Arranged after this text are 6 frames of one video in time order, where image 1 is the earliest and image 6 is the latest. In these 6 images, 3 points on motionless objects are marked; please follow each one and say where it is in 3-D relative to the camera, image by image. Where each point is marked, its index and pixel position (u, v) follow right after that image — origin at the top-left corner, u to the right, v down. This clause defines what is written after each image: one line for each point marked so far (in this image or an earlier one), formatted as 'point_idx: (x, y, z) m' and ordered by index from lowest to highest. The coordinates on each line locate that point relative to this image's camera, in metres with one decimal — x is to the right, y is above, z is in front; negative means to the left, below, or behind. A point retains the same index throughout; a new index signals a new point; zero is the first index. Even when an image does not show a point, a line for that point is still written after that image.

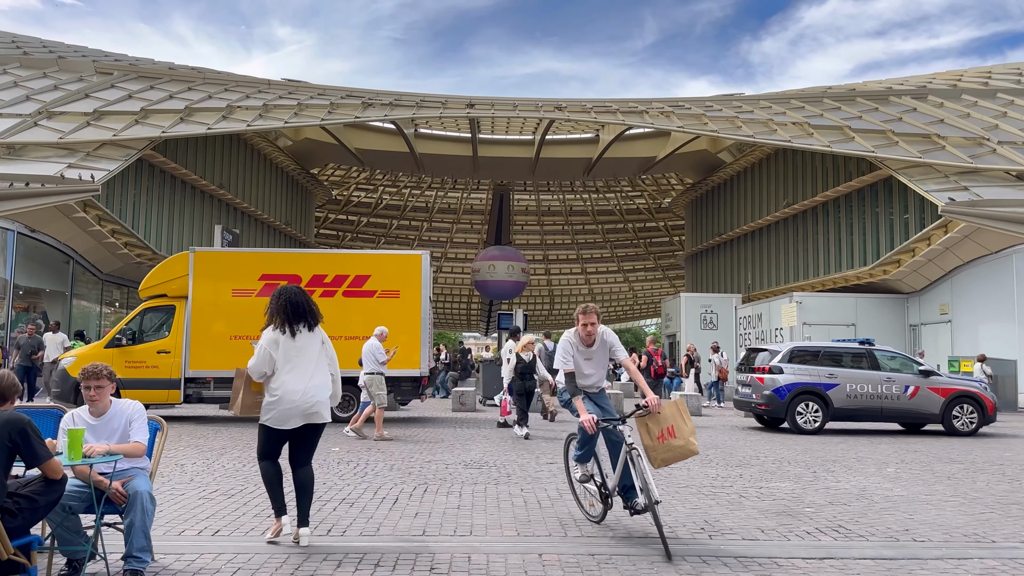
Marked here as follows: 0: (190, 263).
0: (-5.8, +0.5, +14.7) m
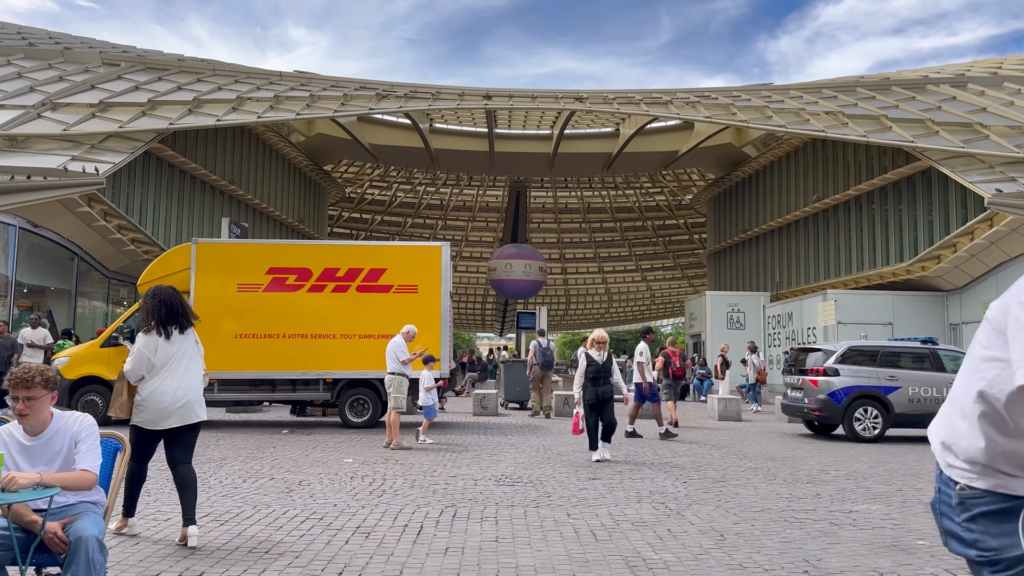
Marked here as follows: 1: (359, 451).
0: (-5.3, +0.5, +13.6) m
1: (-2.0, -2.1, +10.4) m
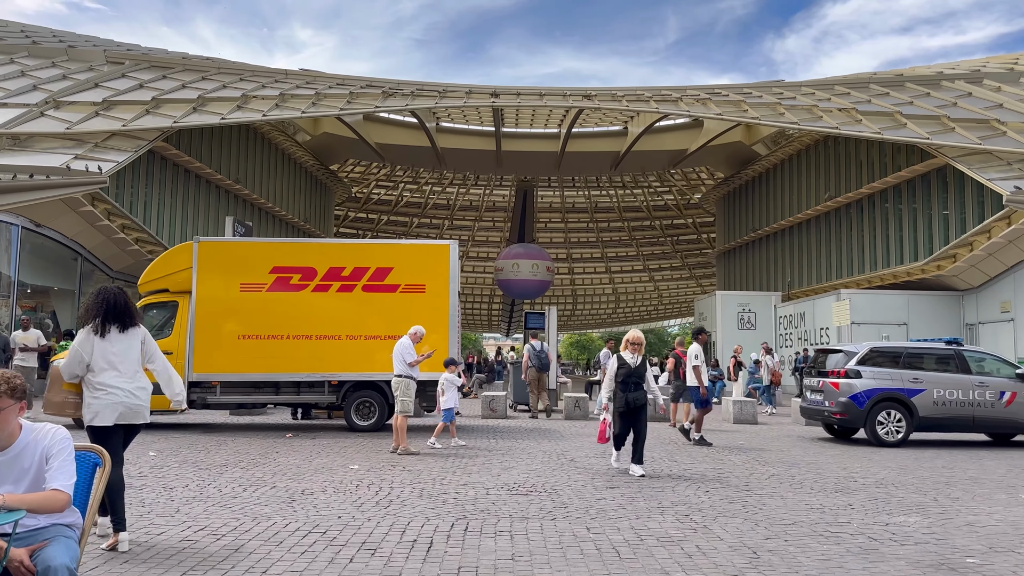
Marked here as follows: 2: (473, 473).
0: (-5.1, +0.5, +13.3) m
1: (-1.8, -2.1, +10.1) m
2: (-0.4, -2.0, +8.6) m
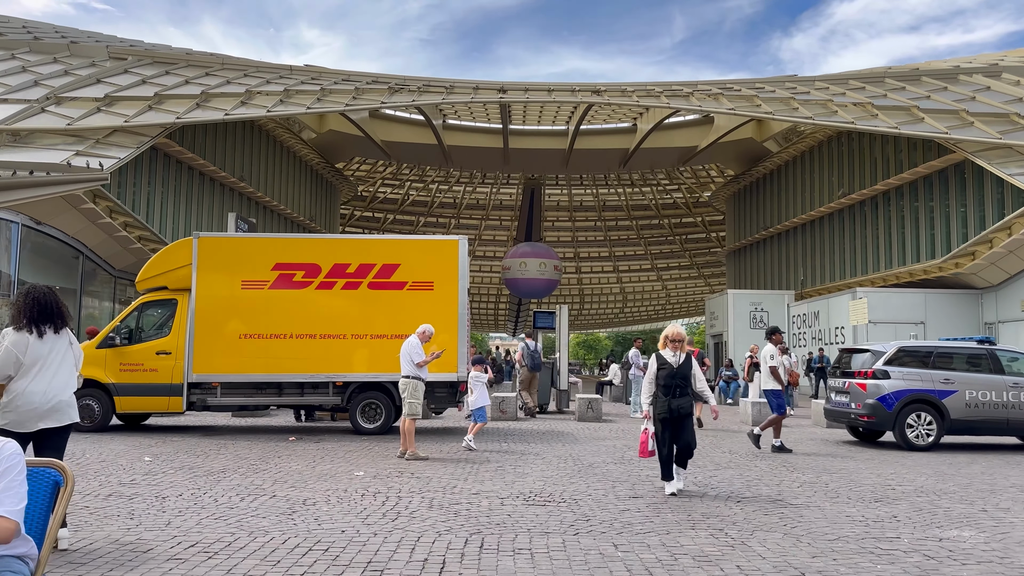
0: (-5.0, +0.6, +12.8) m
1: (-1.6, -2.0, +9.5) m
2: (-0.3, -1.9, +8.1) m
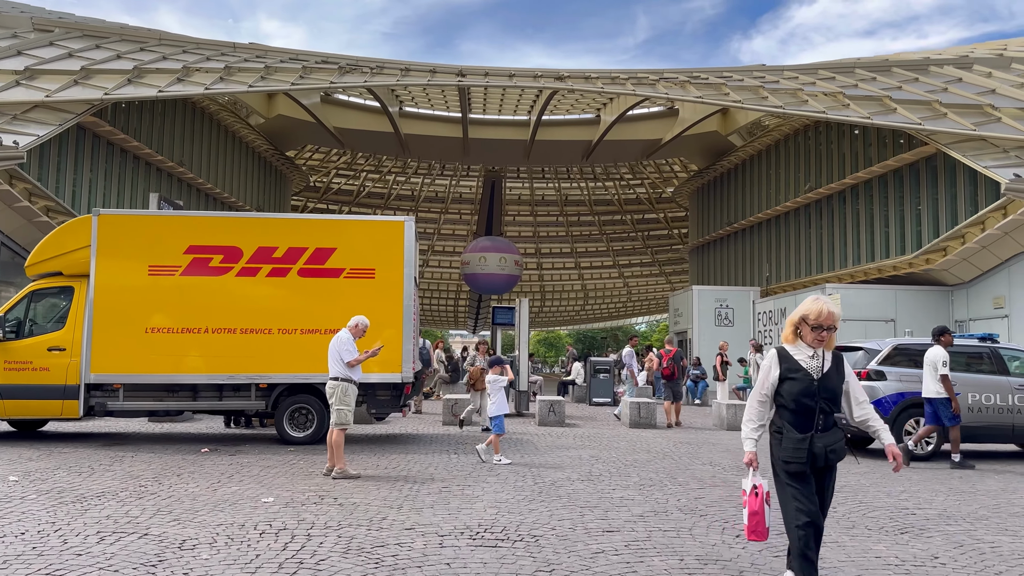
0: (-5.6, +0.8, +11.0) m
1: (-2.2, -1.9, +7.9) m
2: (-0.7, -1.8, +6.6) m
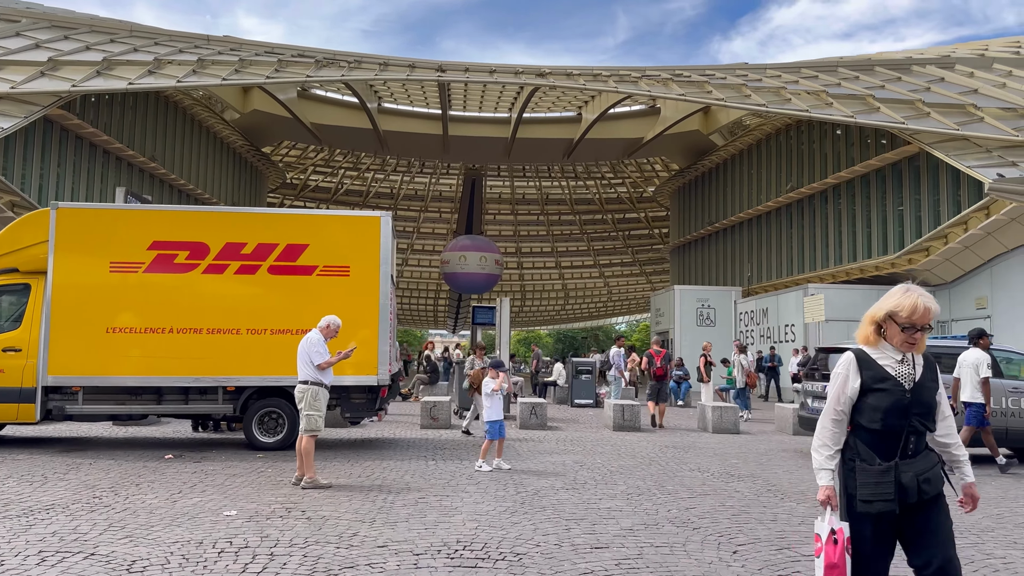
0: (-5.9, +0.8, +10.5) m
1: (-2.3, -1.8, +7.5) m
2: (-0.8, -1.8, +6.1) m
